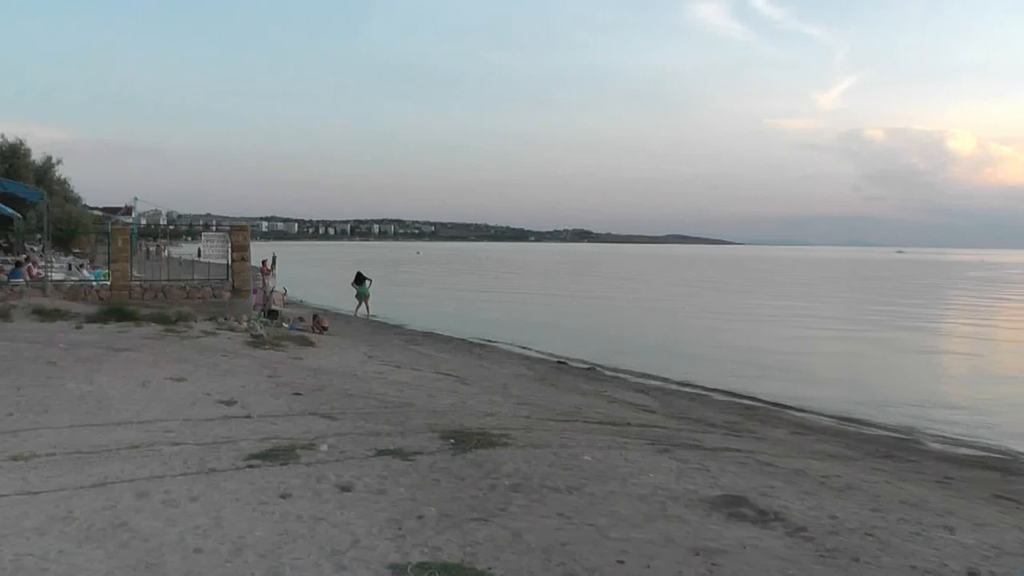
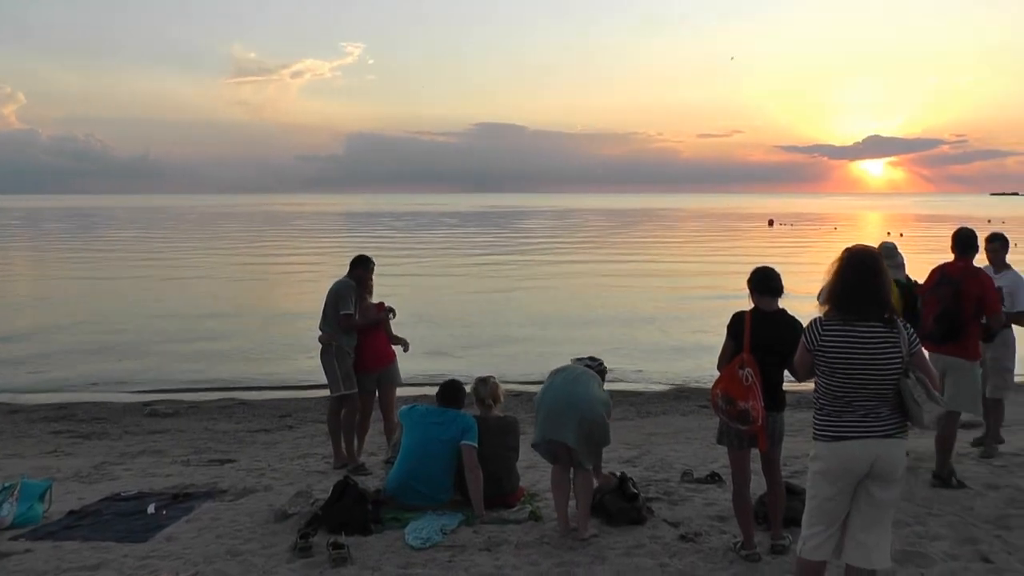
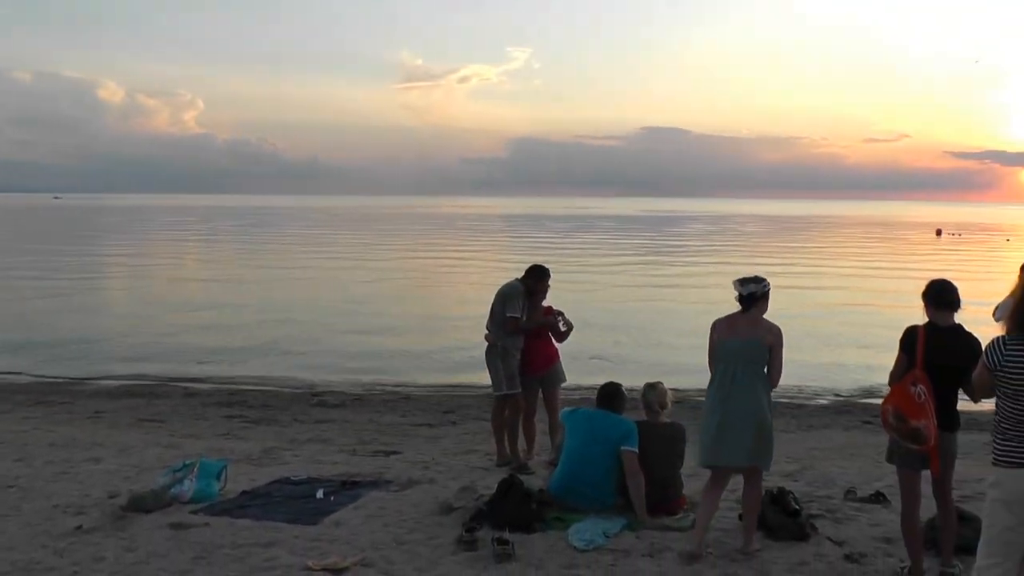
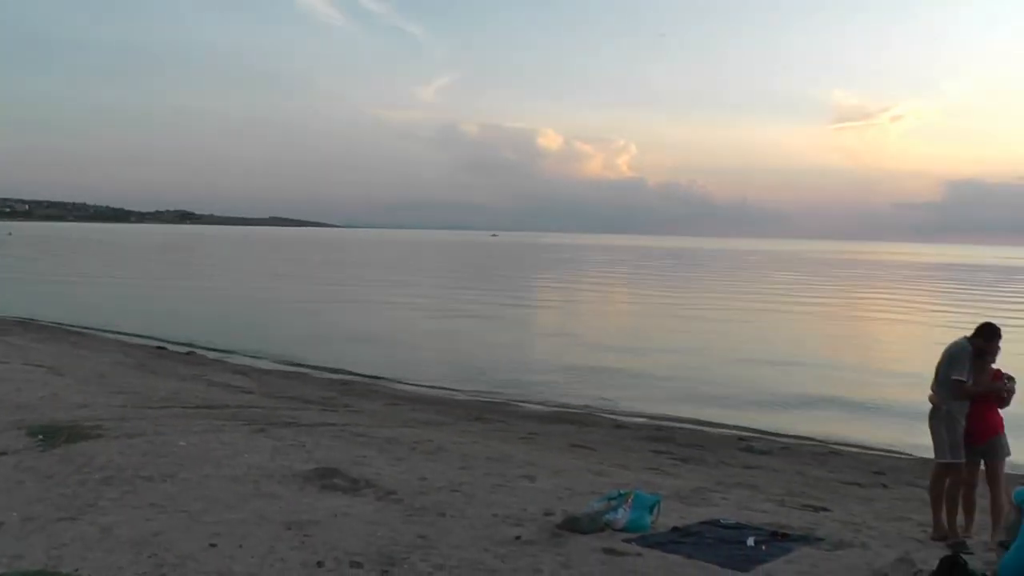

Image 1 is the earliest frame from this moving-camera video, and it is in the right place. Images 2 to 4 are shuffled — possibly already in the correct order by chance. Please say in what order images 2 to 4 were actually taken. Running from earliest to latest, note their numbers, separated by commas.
4, 3, 2
